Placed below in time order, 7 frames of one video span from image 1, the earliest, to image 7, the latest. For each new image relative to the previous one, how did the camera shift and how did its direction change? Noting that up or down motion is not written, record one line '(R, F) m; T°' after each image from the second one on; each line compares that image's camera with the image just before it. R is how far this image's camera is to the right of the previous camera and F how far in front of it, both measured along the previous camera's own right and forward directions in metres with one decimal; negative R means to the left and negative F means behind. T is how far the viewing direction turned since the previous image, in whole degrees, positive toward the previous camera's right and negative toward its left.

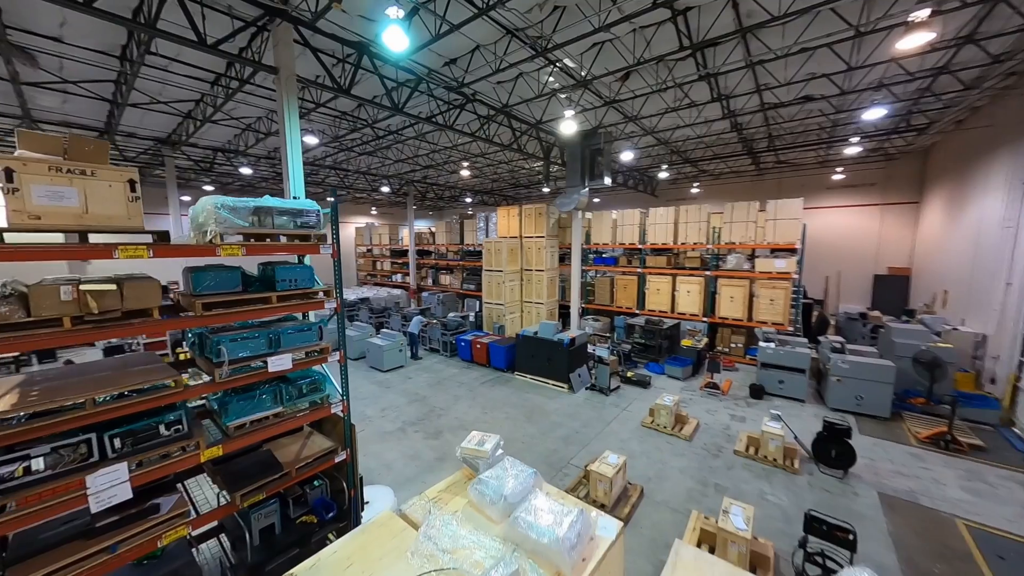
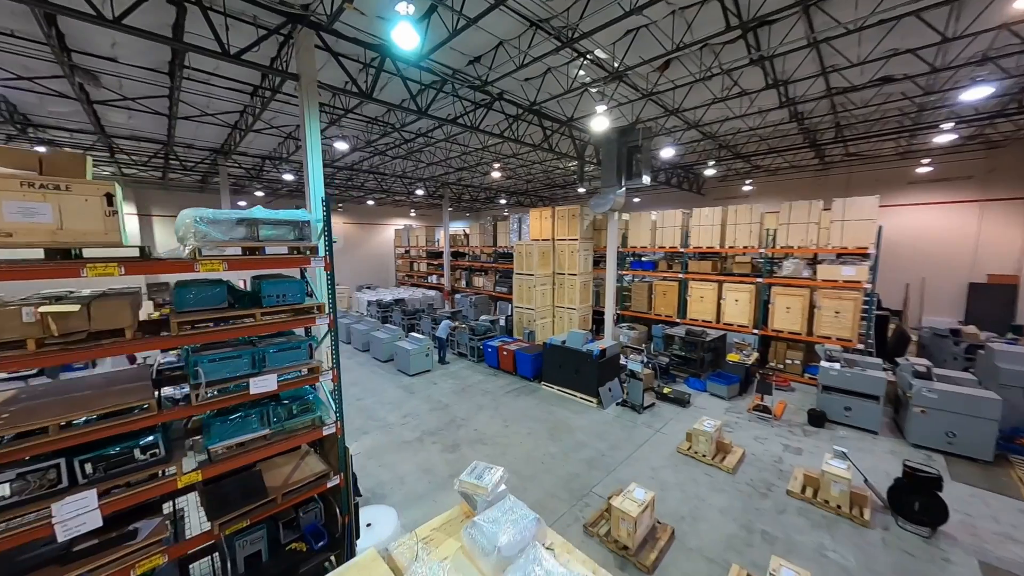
(+0.2, +0.3) m; -6°
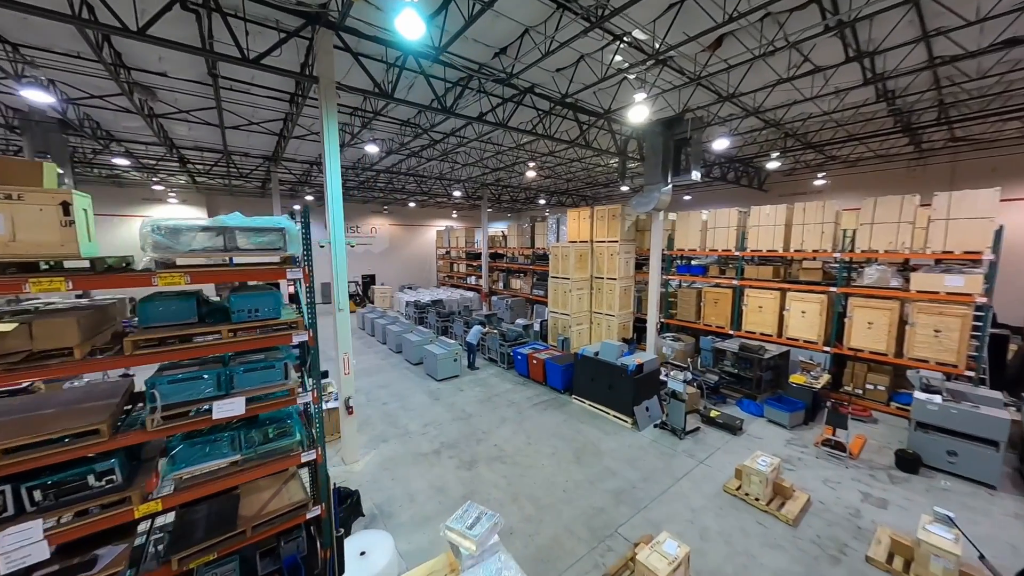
(+0.3, +0.4) m; -7°
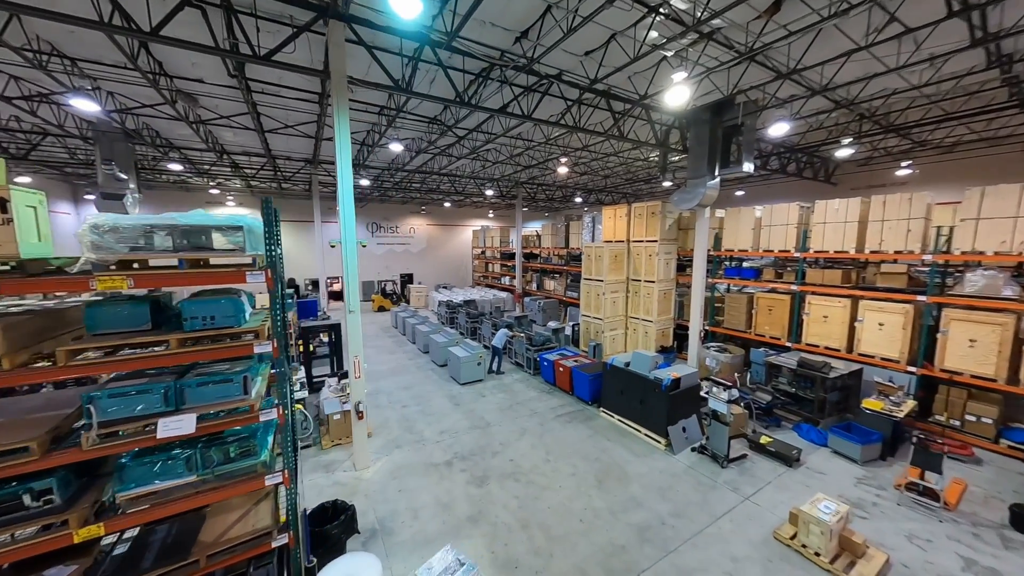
(+0.3, +0.4) m; -7°
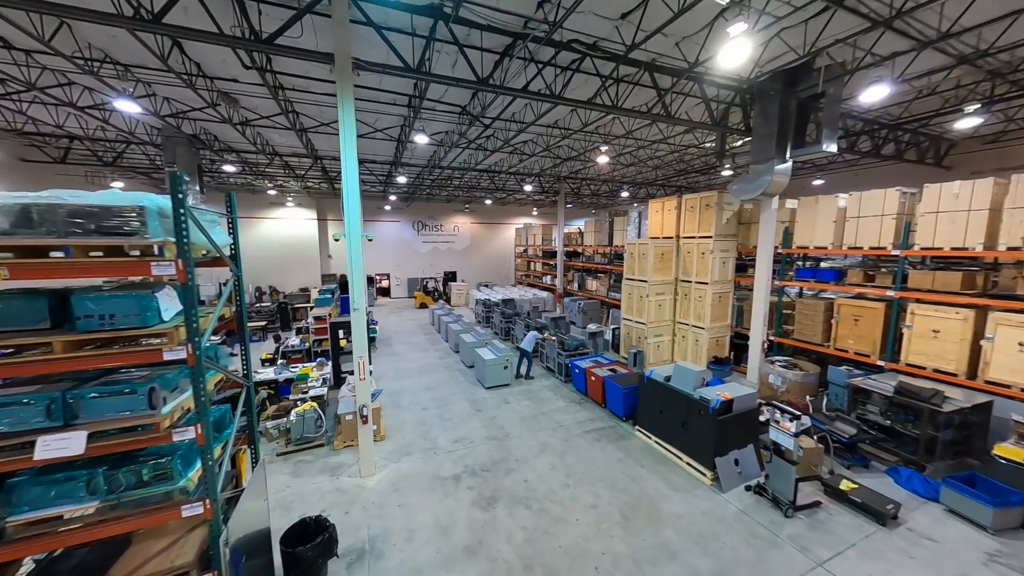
(+0.4, +0.5) m; -8°
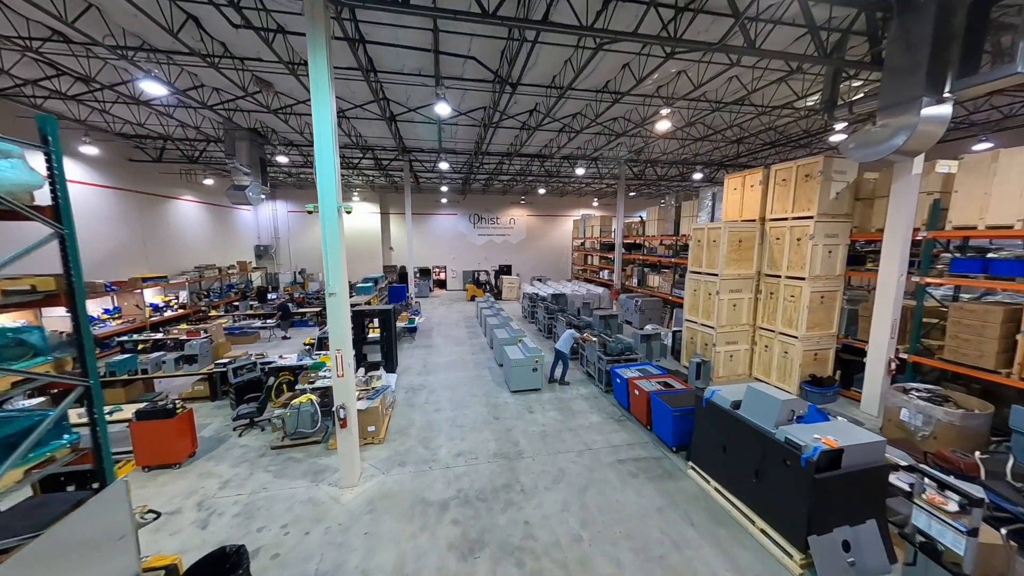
(+0.5, +1.0) m; -11°
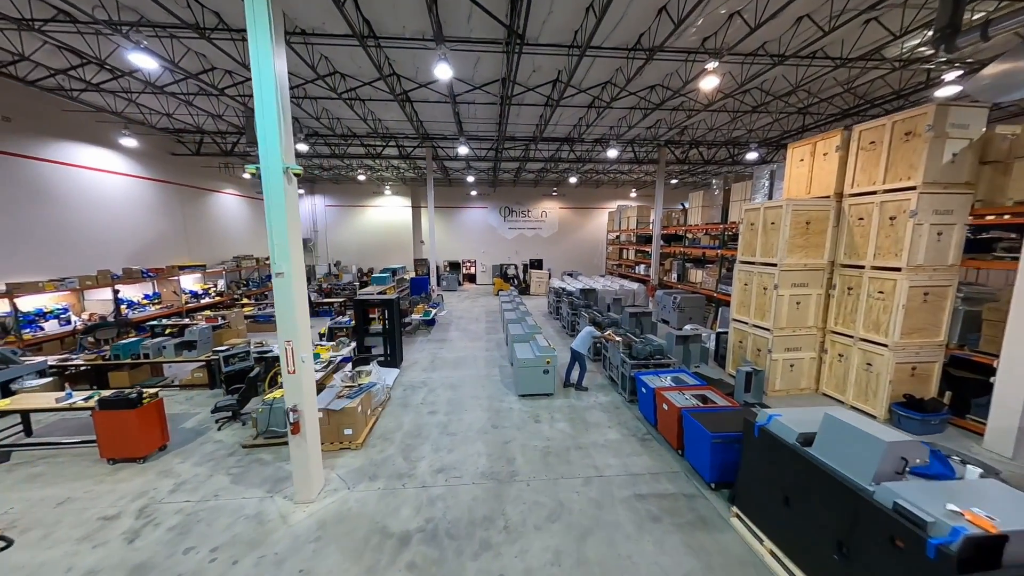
(+0.4, +0.8) m; -6°
